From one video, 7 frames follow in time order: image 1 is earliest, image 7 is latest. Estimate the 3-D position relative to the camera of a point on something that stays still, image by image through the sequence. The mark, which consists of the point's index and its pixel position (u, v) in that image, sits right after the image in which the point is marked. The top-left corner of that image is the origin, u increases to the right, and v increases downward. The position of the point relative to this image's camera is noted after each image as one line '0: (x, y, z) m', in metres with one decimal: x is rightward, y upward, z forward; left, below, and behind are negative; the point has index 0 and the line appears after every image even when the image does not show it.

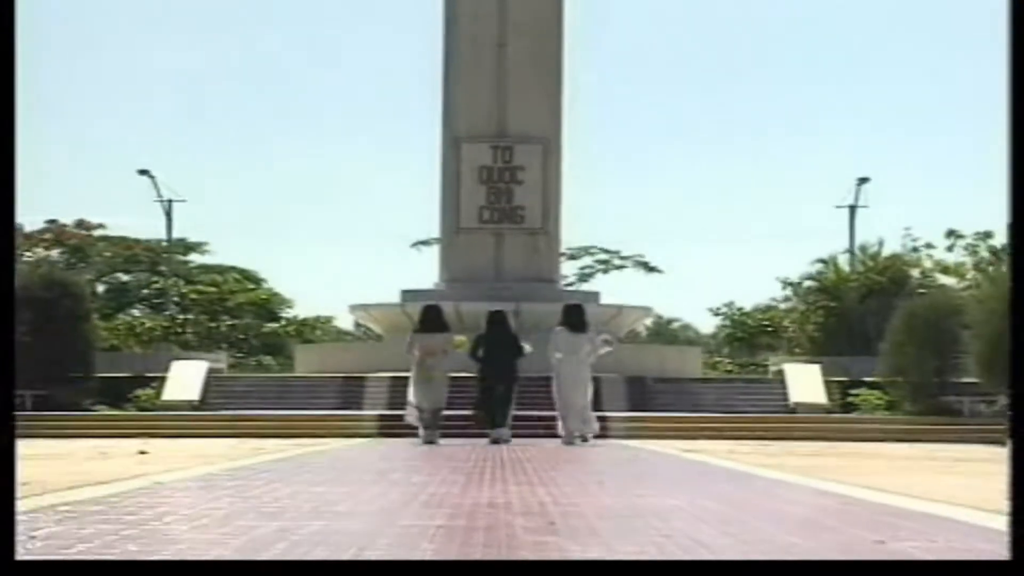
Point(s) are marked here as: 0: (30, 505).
0: (-2.8, -1.3, +9.5) m
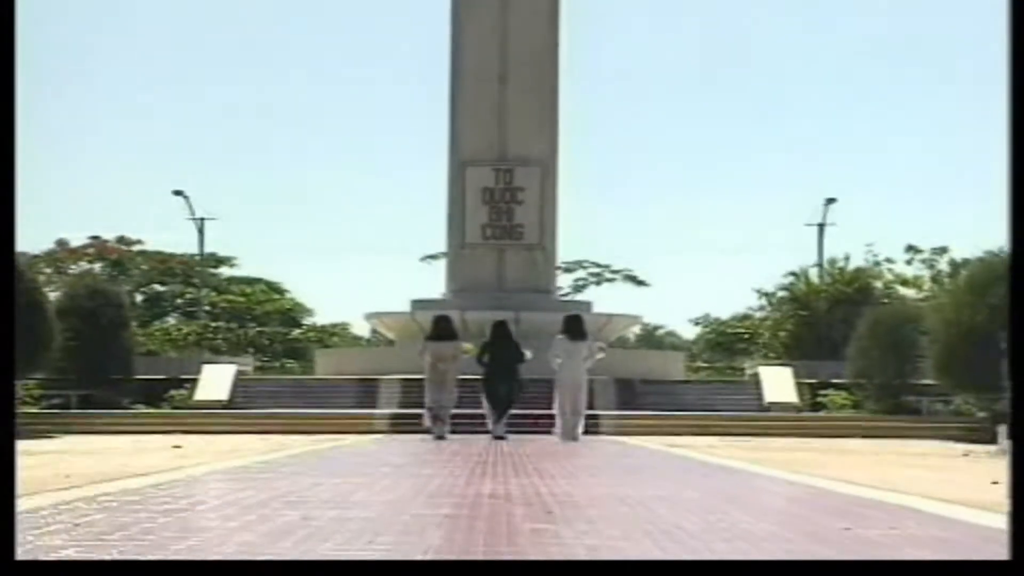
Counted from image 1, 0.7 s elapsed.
0: (-2.8, -1.4, +10.4) m
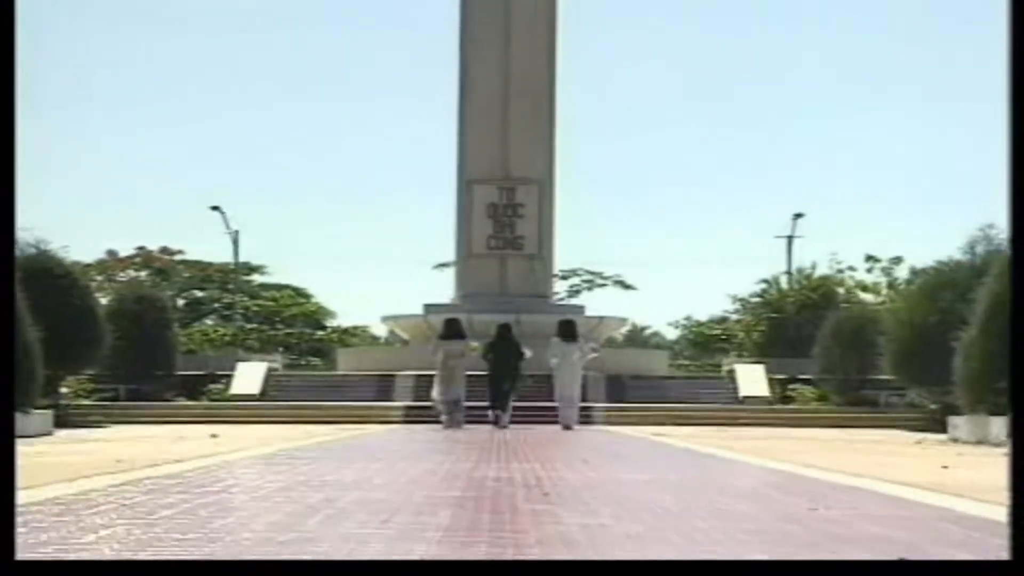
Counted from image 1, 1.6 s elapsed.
0: (-2.8, -1.4, +11.5) m
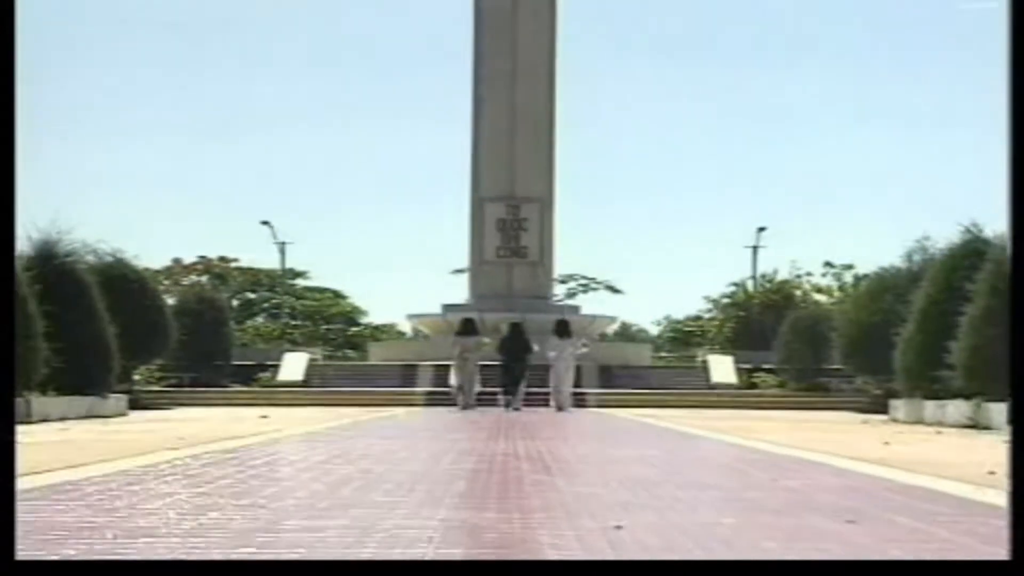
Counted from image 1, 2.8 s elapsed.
0: (-2.7, -1.4, +13.3) m
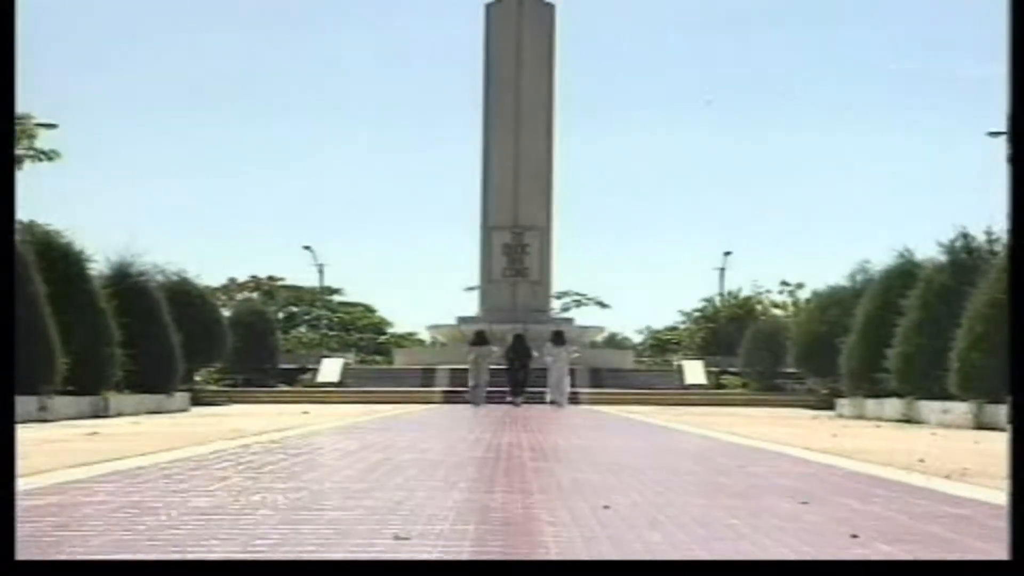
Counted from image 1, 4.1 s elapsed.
0: (-2.7, -1.5, +15.4) m
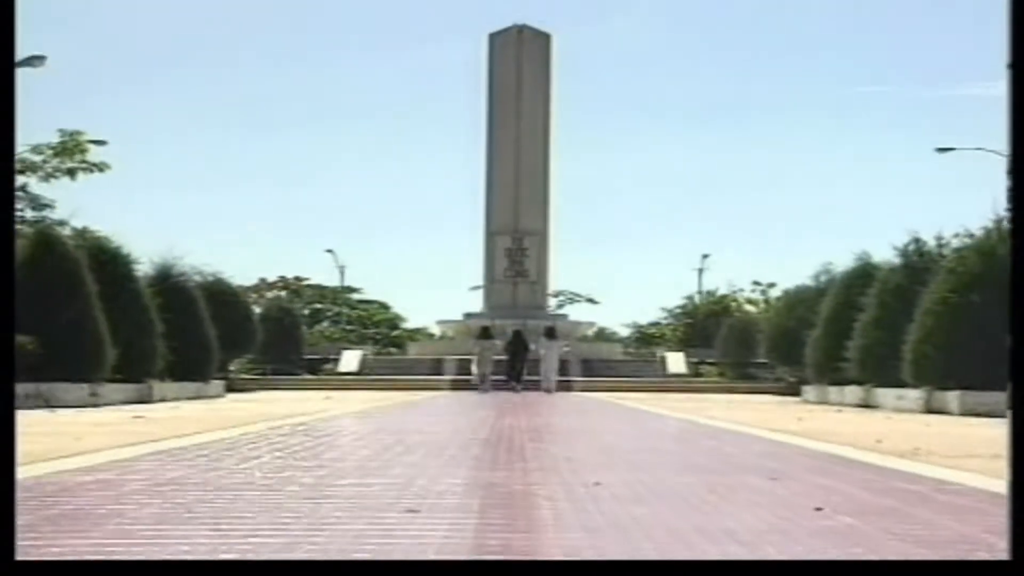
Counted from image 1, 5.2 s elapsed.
0: (-2.7, -1.5, +17.1) m
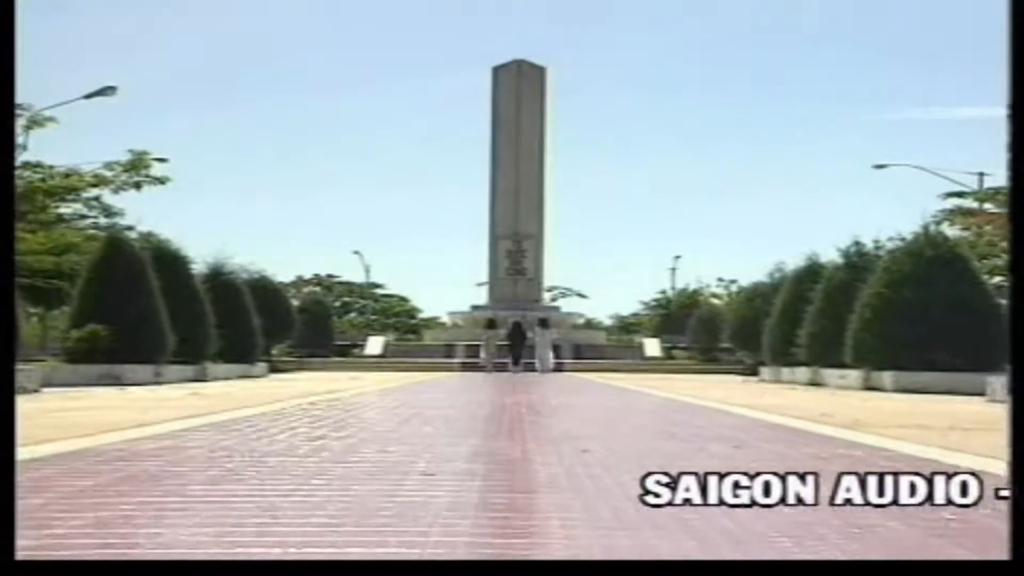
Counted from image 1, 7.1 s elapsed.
0: (-2.7, -1.5, +19.8) m
